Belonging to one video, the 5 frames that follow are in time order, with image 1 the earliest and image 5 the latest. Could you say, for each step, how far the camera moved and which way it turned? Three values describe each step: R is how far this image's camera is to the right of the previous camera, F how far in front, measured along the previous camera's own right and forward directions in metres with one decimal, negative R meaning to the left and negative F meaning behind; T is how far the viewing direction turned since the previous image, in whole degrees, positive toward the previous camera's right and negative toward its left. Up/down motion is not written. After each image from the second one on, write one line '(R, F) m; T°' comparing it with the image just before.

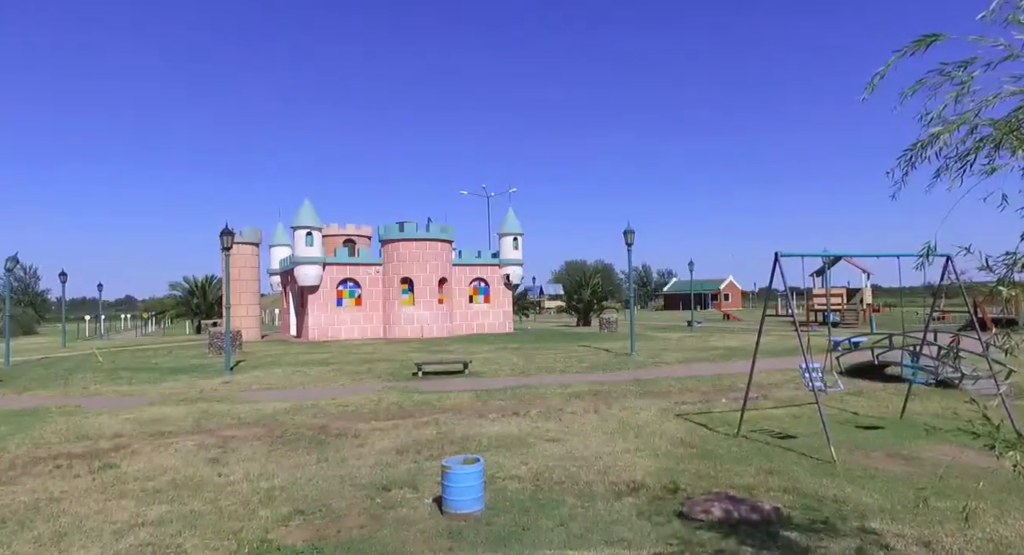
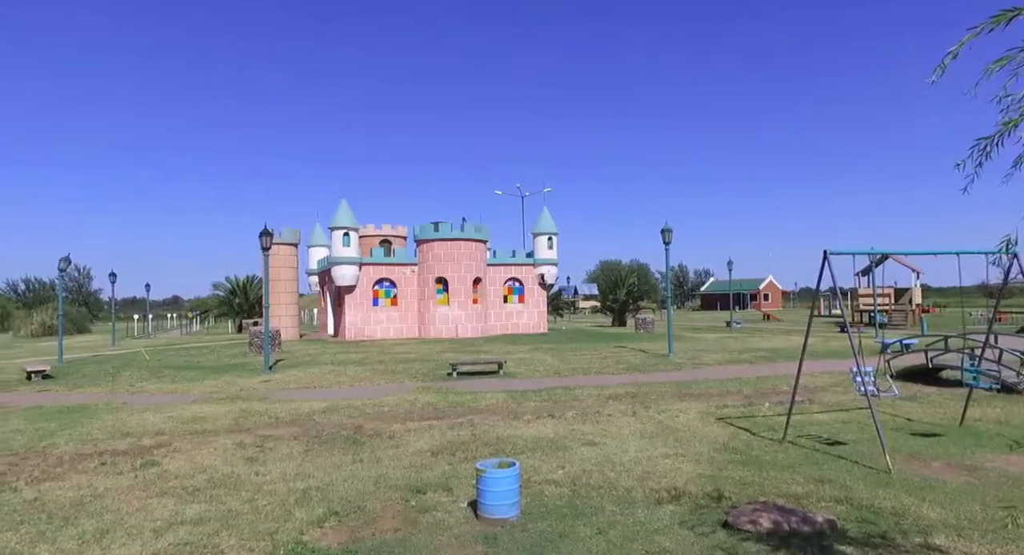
(0.0, +0.2) m; -3°
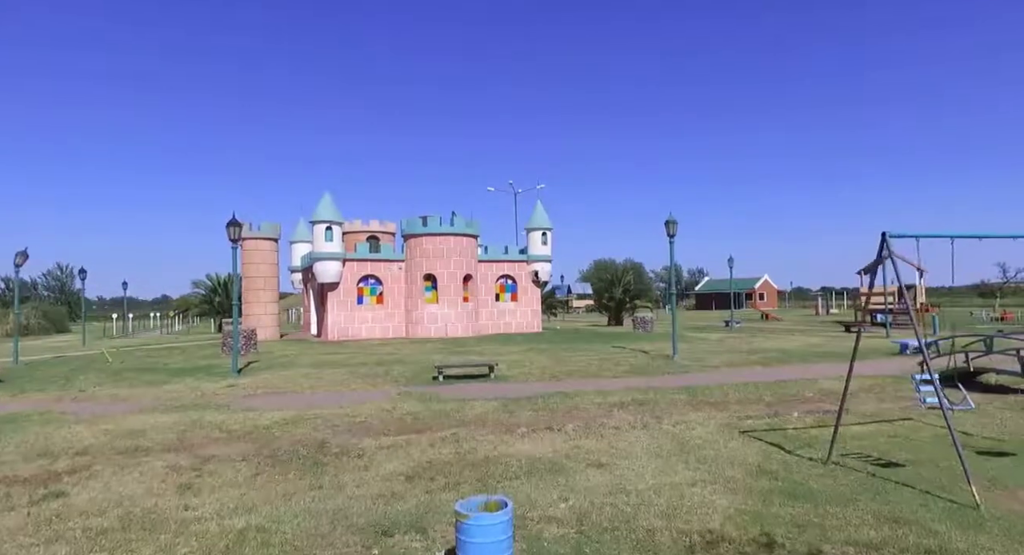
(0.0, +1.6) m; +1°
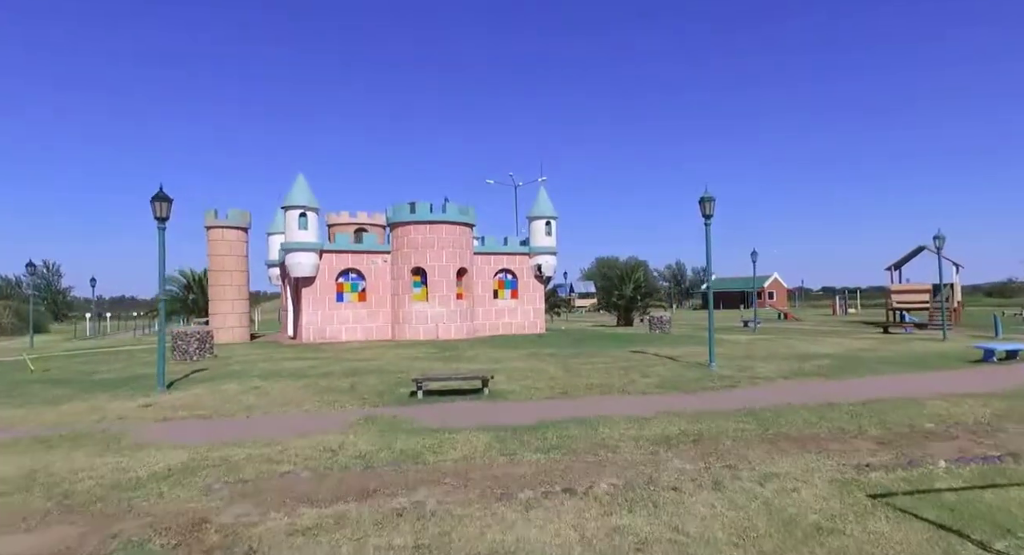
(0.0, +3.6) m; 0°
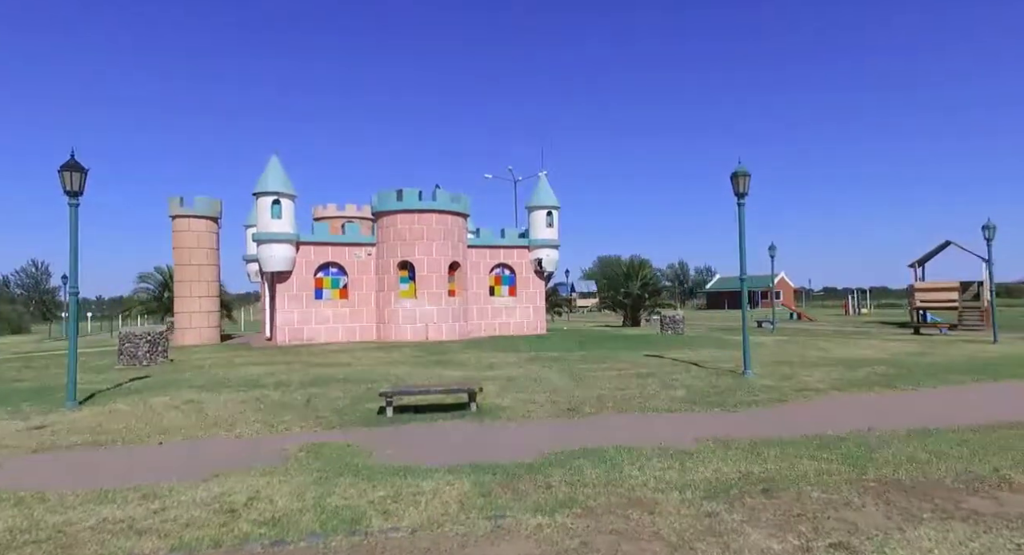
(+0.1, +2.6) m; 0°
